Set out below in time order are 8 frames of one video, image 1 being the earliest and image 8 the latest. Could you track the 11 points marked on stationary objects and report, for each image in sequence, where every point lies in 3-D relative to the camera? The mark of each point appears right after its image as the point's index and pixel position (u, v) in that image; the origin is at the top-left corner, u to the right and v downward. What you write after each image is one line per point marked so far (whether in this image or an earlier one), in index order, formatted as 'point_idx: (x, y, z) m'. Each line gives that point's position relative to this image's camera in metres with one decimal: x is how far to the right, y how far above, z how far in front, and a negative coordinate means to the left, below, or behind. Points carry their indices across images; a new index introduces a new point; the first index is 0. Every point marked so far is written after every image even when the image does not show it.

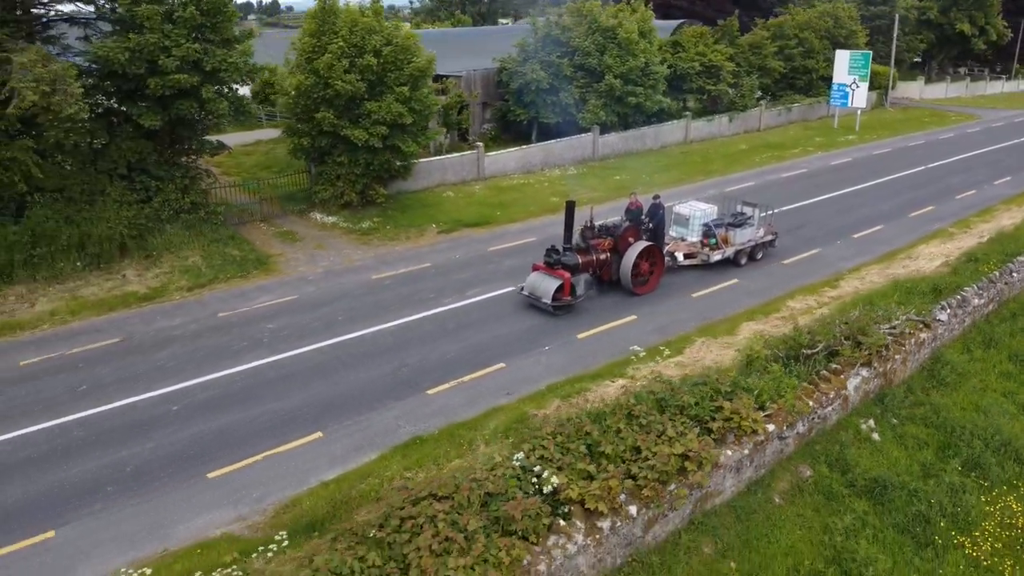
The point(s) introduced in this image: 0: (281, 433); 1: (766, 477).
0: (-3.2, -2.1, +11.3) m
1: (+2.9, -2.1, +9.0) m
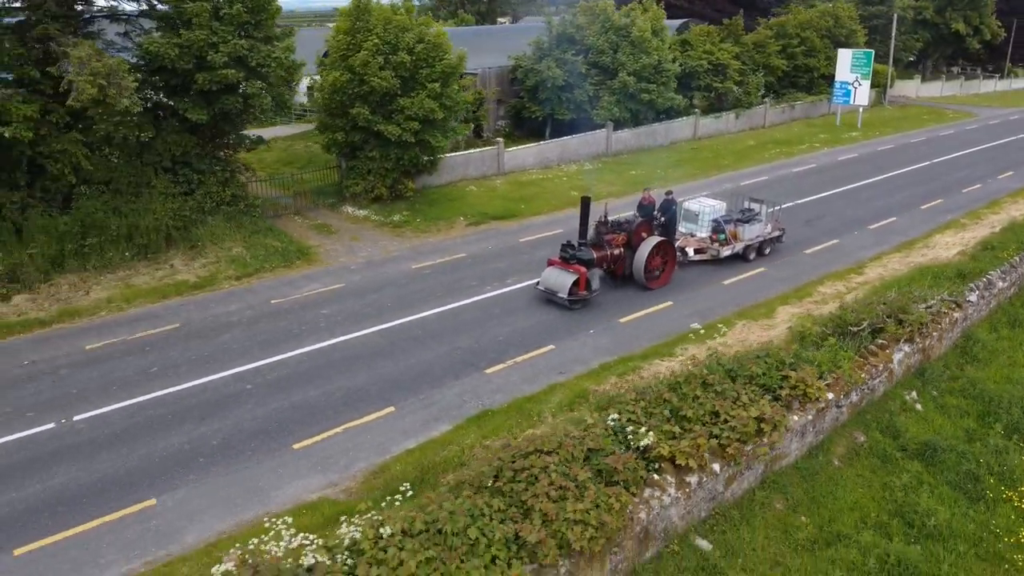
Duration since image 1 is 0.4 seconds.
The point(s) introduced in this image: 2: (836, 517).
0: (-2.3, -1.8, +11.9) m
1: (+3.8, -1.9, +9.7) m
2: (+3.5, -2.4, +8.7) m
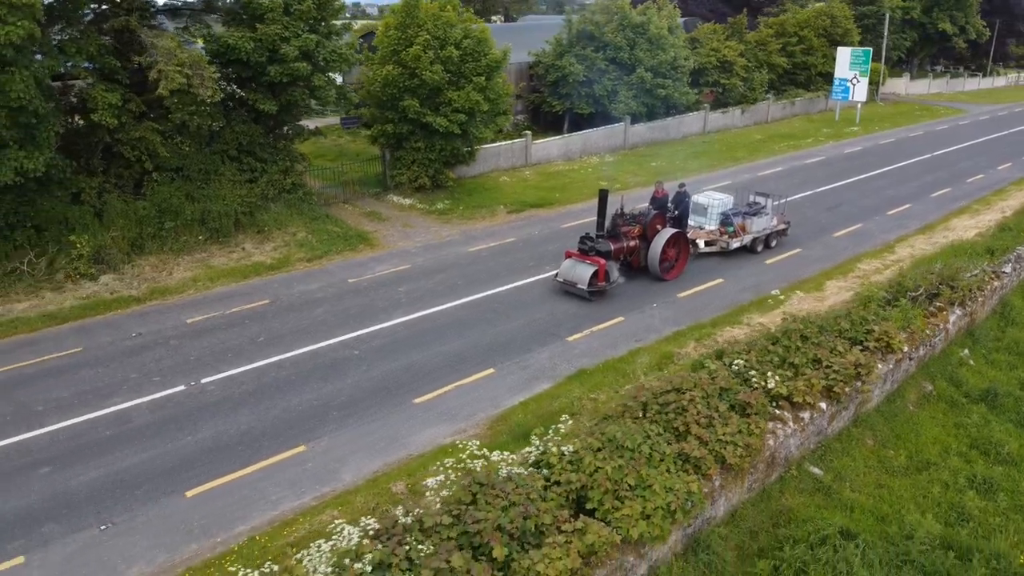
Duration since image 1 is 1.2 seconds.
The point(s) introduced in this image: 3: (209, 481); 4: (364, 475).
0: (-0.9, -1.4, +13.0) m
1: (+5.3, -1.4, +10.9) m
2: (+5.1, -1.9, +9.9) m
3: (-3.7, -2.4, +10.0) m
4: (-1.8, -2.3, +10.0) m
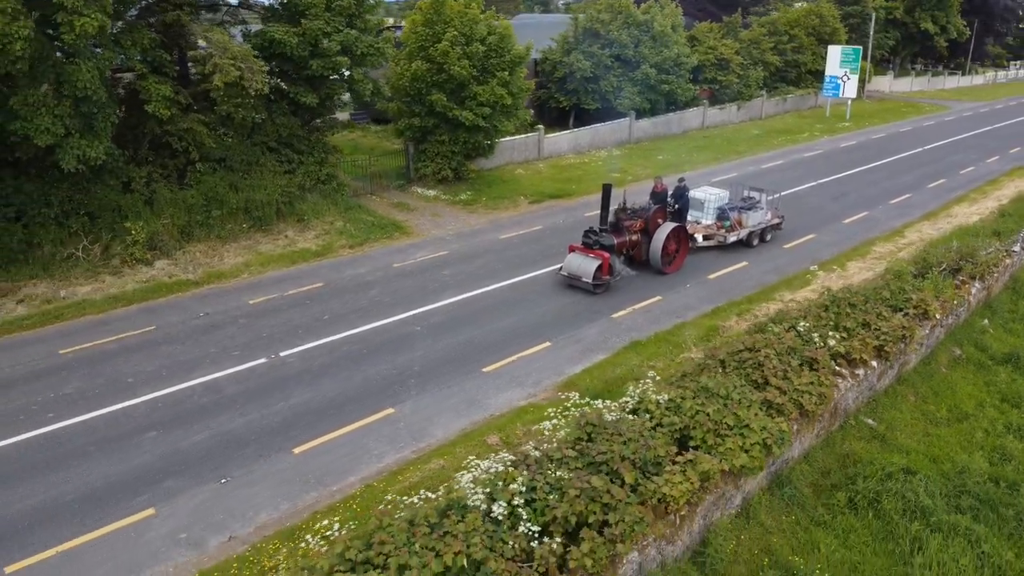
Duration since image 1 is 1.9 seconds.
0: (+0.1, -1.0, +13.9) m
1: (+6.3, -1.0, +12.0) m
2: (+6.1, -1.5, +10.9) m
3: (-2.6, -2.0, +10.8) m
4: (-0.8, -2.0, +10.9) m
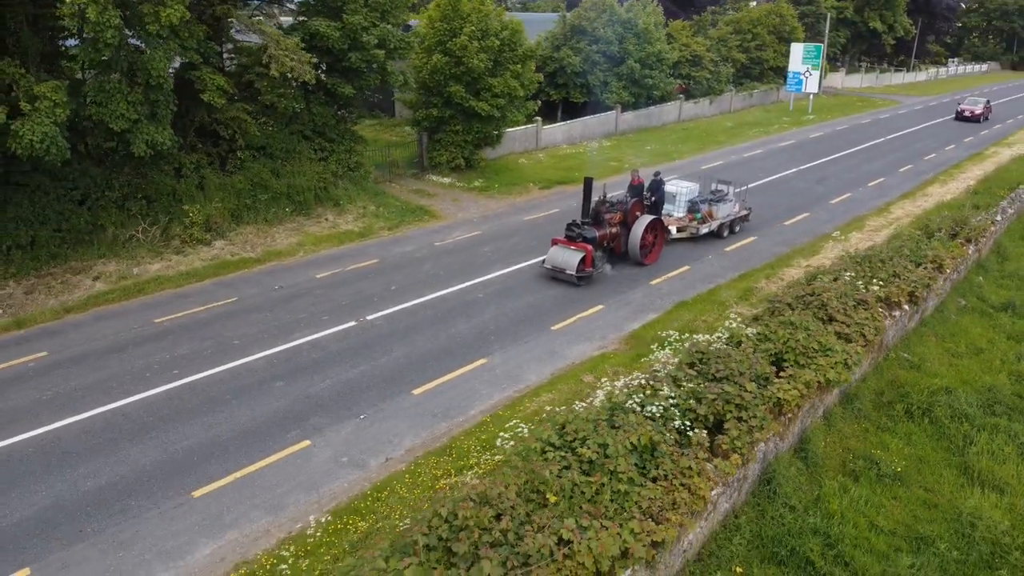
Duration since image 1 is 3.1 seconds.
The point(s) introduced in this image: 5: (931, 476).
0: (+1.2, -0.4, +15.4) m
1: (+7.5, -0.3, +13.9) m
2: (+7.4, -0.8, +12.9) m
3: (-1.3, -1.4, +12.1) m
4: (+0.5, -1.4, +12.3) m
5: (+4.8, -2.1, +9.1) m
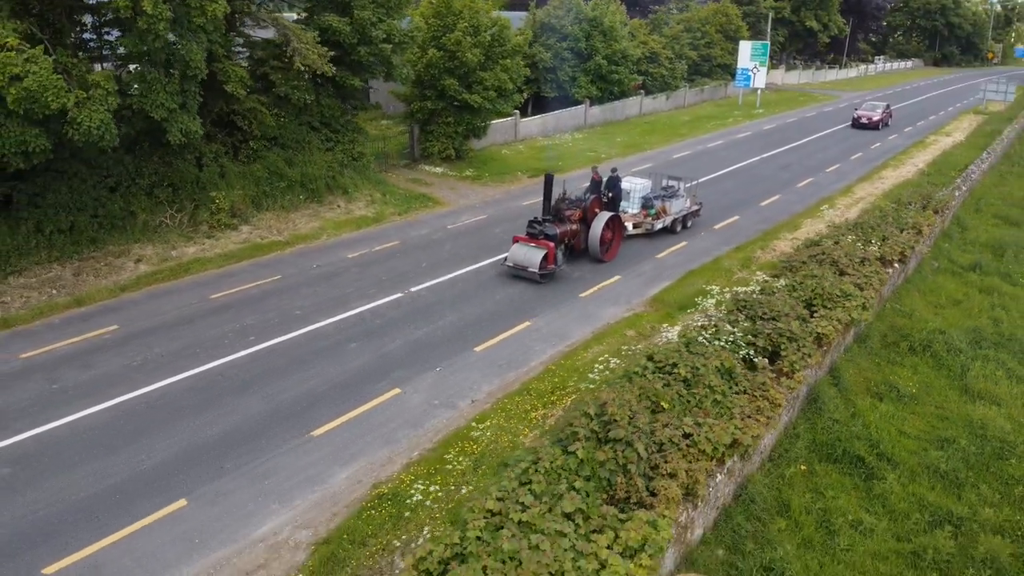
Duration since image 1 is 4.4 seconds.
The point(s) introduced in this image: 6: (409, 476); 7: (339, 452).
0: (+1.7, +0.2, +16.9) m
1: (+8.2, +0.5, +15.9) m
2: (+8.1, -0.1, +14.8) m
3: (-0.5, -0.9, +13.4) m
4: (+1.3, -0.8, +13.8) m
5: (+5.8, -1.5, +10.9) m
6: (-1.2, -2.2, +9.2) m
7: (-2.1, -2.0, +10.0) m
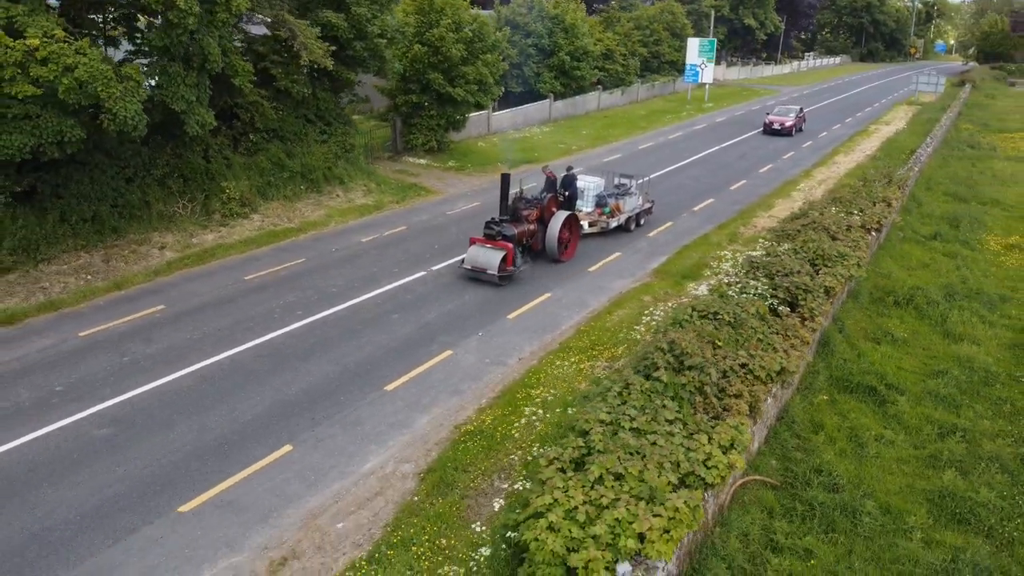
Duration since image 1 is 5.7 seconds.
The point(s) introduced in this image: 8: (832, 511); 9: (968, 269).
0: (+1.9, +0.8, +18.2) m
1: (+8.4, +1.2, +17.7) m
2: (+8.5, +0.6, +16.7) m
3: (0.0, -0.4, +14.6) m
4: (+1.8, -0.2, +15.1) m
5: (+6.5, -0.8, +12.5) m
6: (-0.3, -1.7, +10.3) m
7: (-1.3, -1.6, +11.0) m
8: (+3.3, -2.3, +8.2) m
9: (+9.1, +0.3, +15.9) m
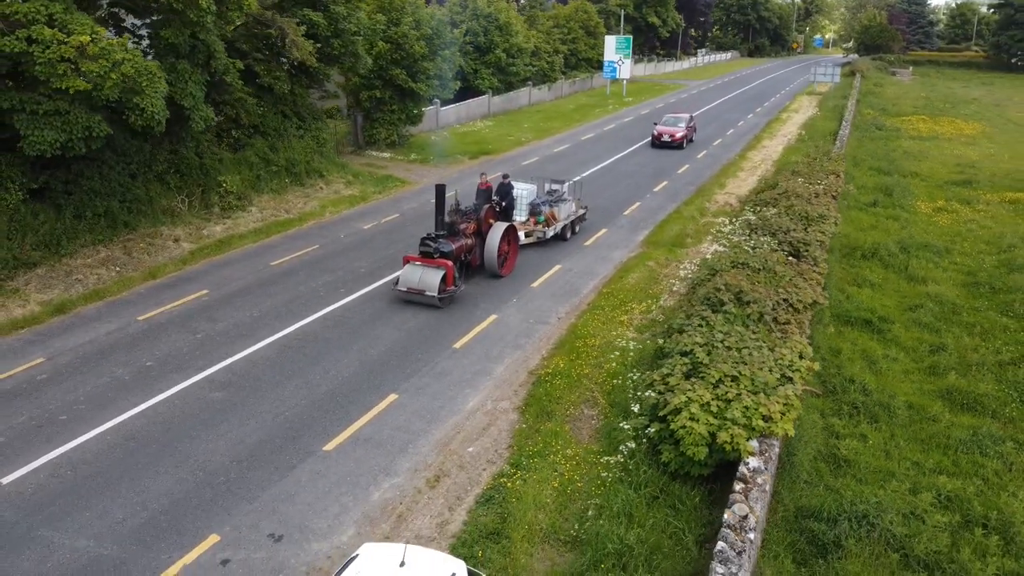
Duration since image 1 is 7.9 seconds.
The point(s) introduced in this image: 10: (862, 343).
0: (+1.8, +1.4, +19.9) m
1: (+8.3, +2.2, +20.2) m
2: (+8.6, +1.6, +19.2) m
3: (+0.5, +0.2, +16.1) m
4: (+2.2, +0.4, +16.8) m
5: (+7.2, +0.1, +14.9) m
6: (+0.7, -1.1, +11.8) m
7: (-0.4, -1.1, +12.4) m
8: (+4.6, -1.5, +10.1) m
9: (+9.3, +1.4, +18.5) m
10: (+5.3, -0.8, +12.1) m
